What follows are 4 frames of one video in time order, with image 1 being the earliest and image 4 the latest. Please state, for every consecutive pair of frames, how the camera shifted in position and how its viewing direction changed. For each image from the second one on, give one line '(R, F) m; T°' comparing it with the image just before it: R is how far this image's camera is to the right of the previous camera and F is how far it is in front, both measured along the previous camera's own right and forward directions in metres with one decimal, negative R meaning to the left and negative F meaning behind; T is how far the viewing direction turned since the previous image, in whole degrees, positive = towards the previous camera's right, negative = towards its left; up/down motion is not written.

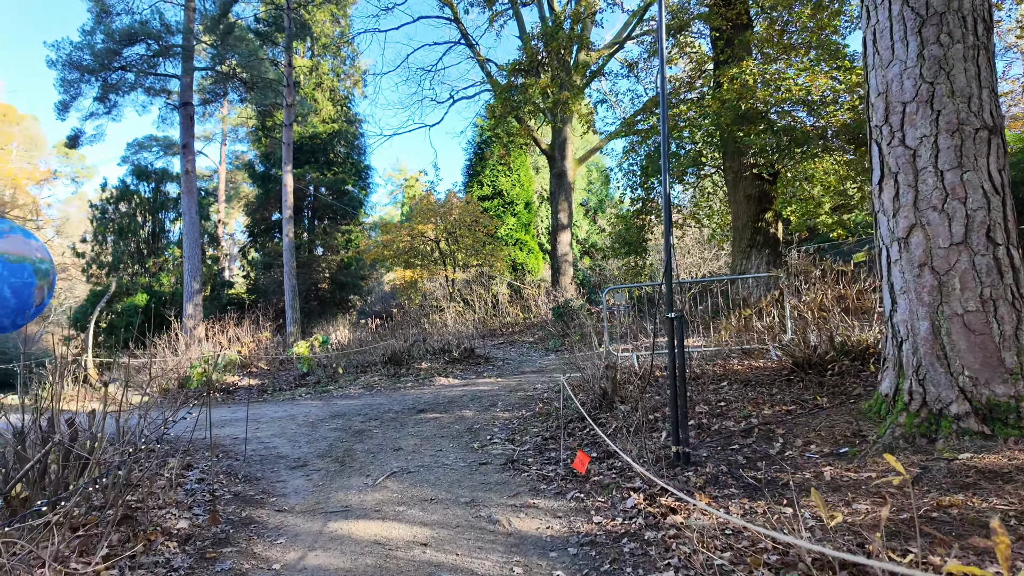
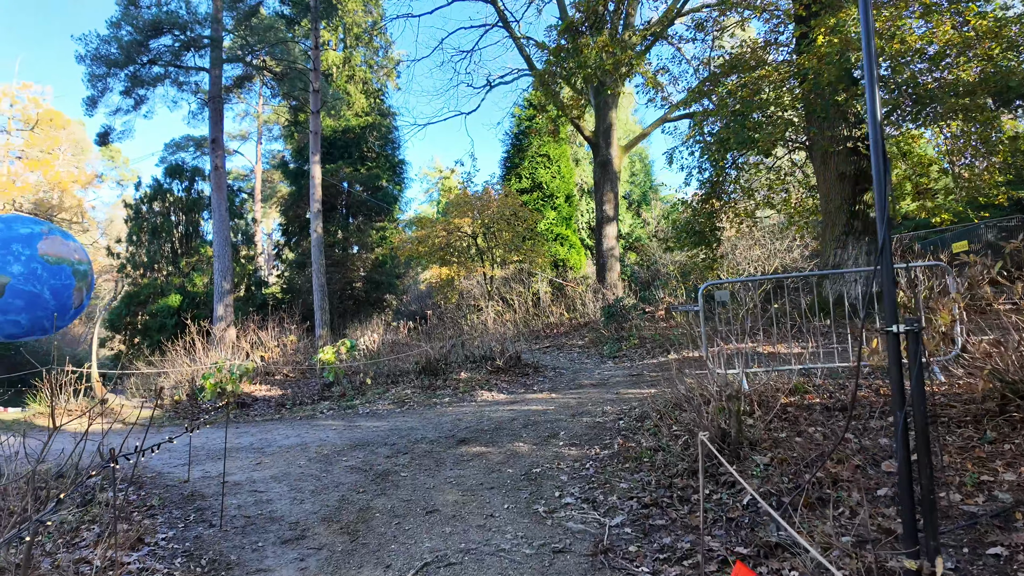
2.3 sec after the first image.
(-0.2, +1.4) m; -3°
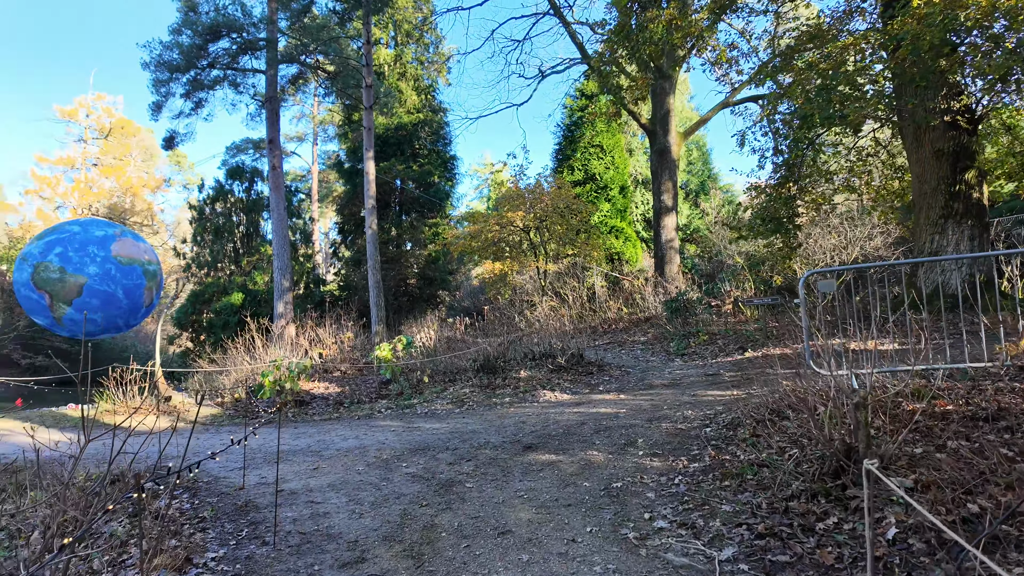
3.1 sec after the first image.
(-0.1, +0.4) m; -5°
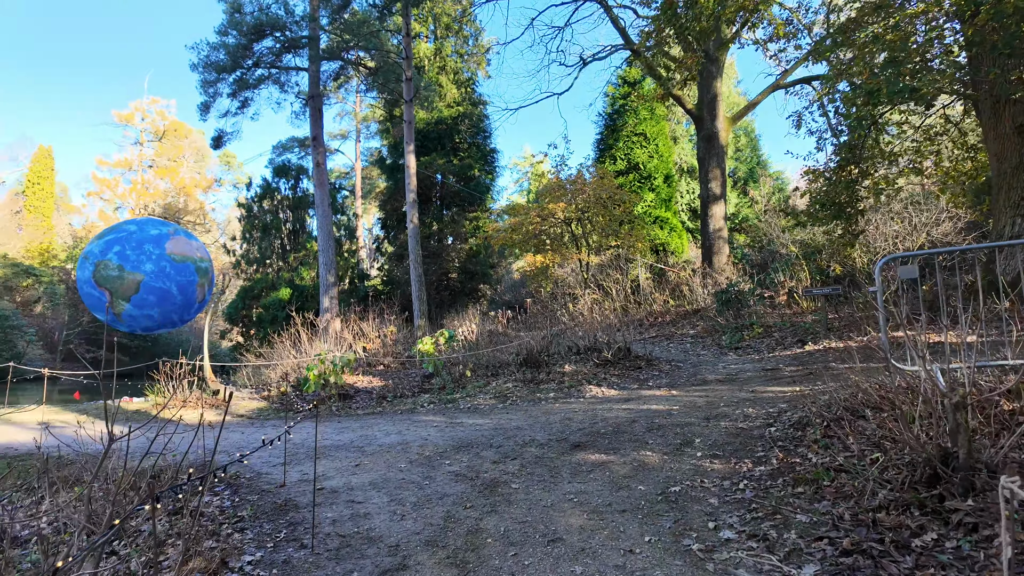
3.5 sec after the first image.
(0.0, +0.2) m; -4°
